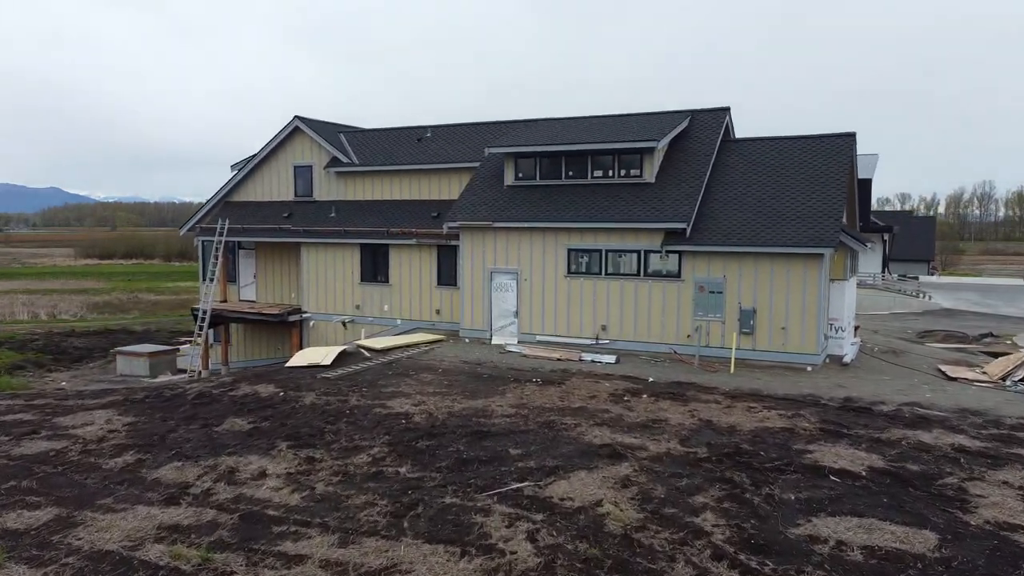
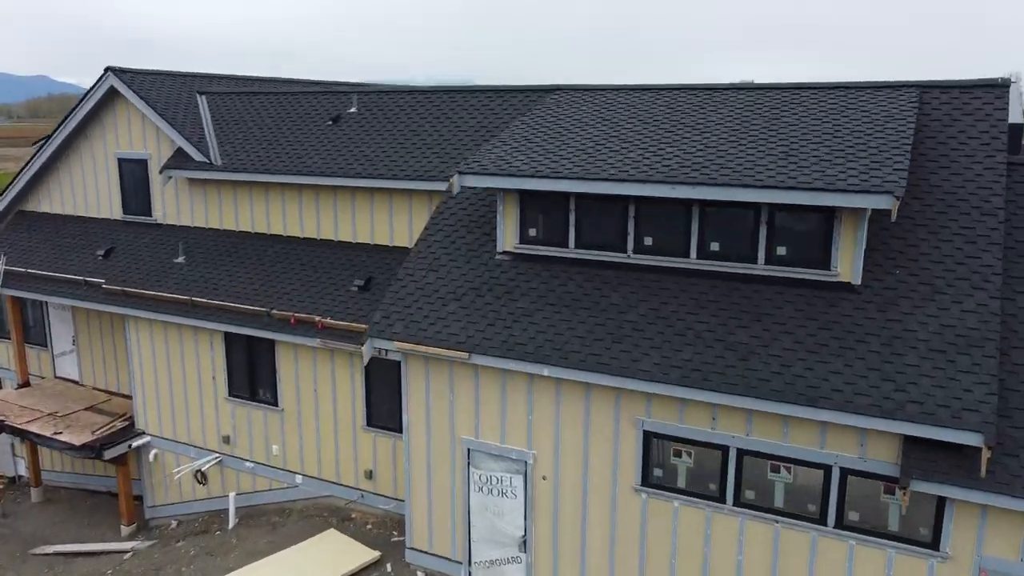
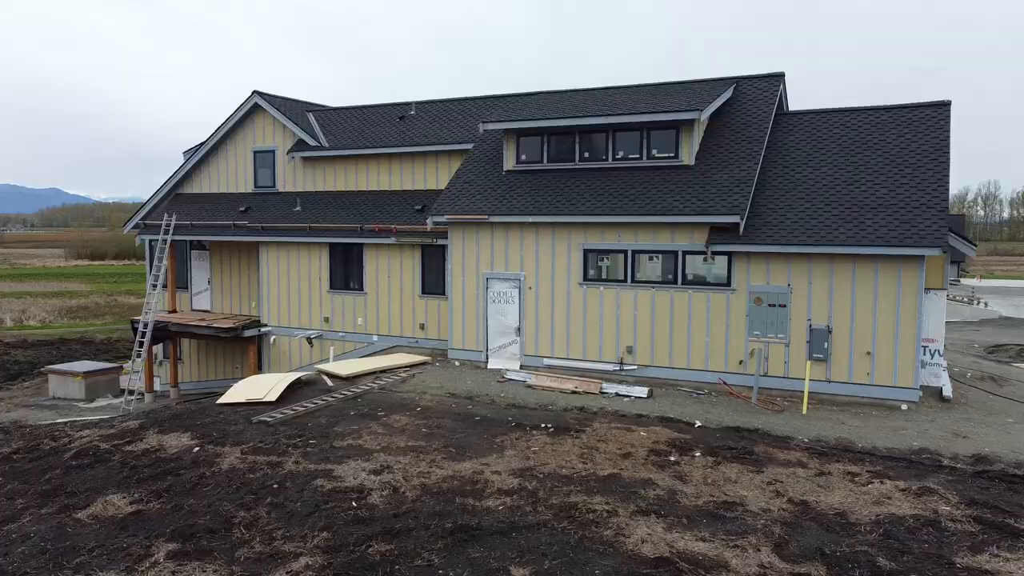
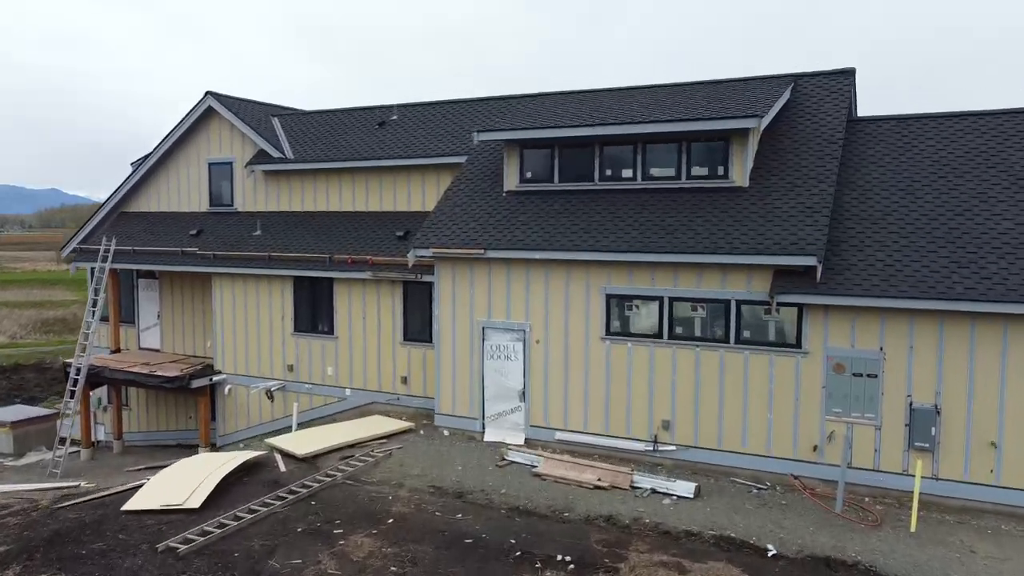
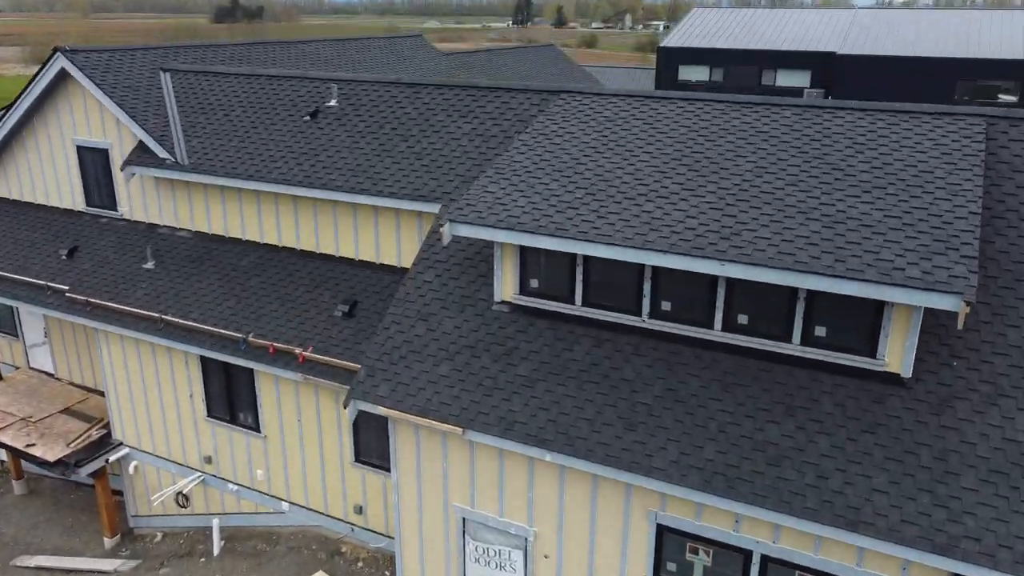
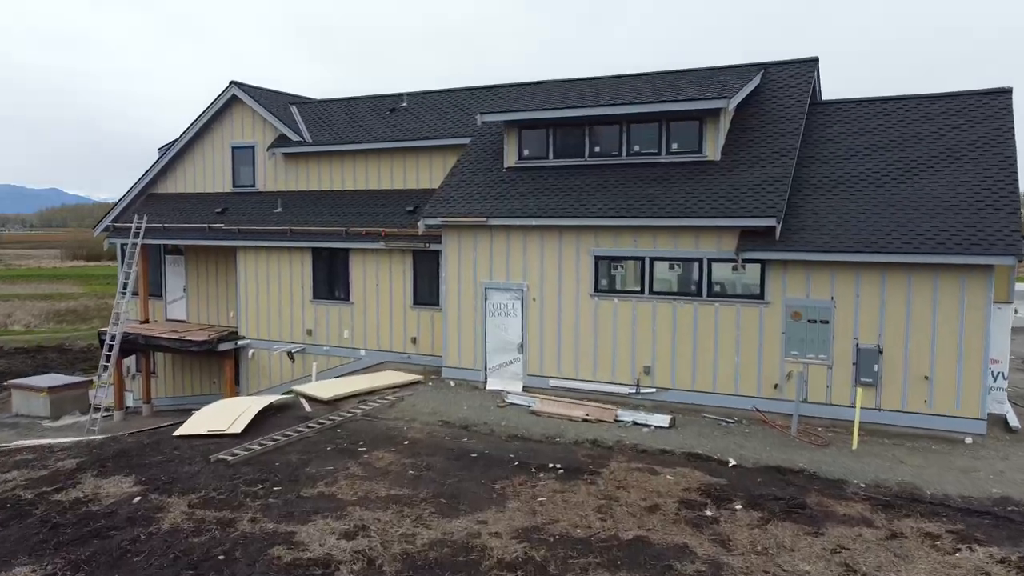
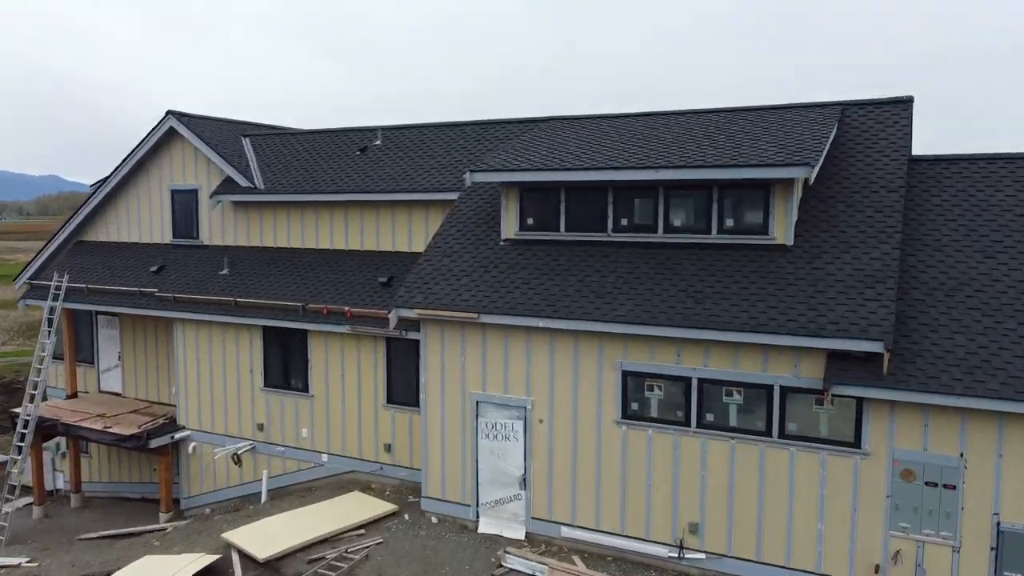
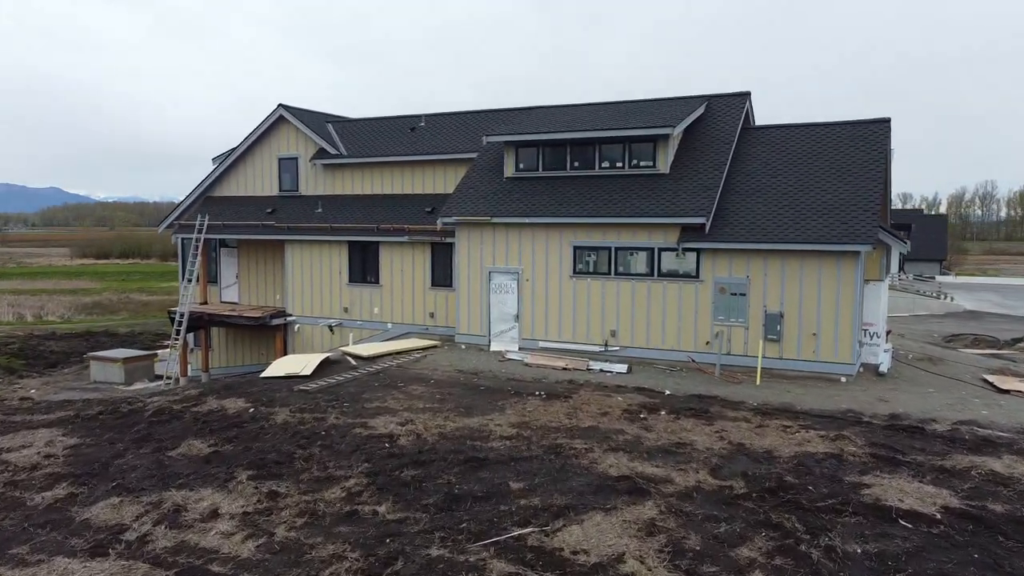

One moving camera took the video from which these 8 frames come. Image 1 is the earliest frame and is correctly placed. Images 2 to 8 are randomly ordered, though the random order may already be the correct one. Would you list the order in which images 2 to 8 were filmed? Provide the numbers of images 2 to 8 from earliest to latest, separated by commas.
8, 3, 6, 4, 7, 2, 5
